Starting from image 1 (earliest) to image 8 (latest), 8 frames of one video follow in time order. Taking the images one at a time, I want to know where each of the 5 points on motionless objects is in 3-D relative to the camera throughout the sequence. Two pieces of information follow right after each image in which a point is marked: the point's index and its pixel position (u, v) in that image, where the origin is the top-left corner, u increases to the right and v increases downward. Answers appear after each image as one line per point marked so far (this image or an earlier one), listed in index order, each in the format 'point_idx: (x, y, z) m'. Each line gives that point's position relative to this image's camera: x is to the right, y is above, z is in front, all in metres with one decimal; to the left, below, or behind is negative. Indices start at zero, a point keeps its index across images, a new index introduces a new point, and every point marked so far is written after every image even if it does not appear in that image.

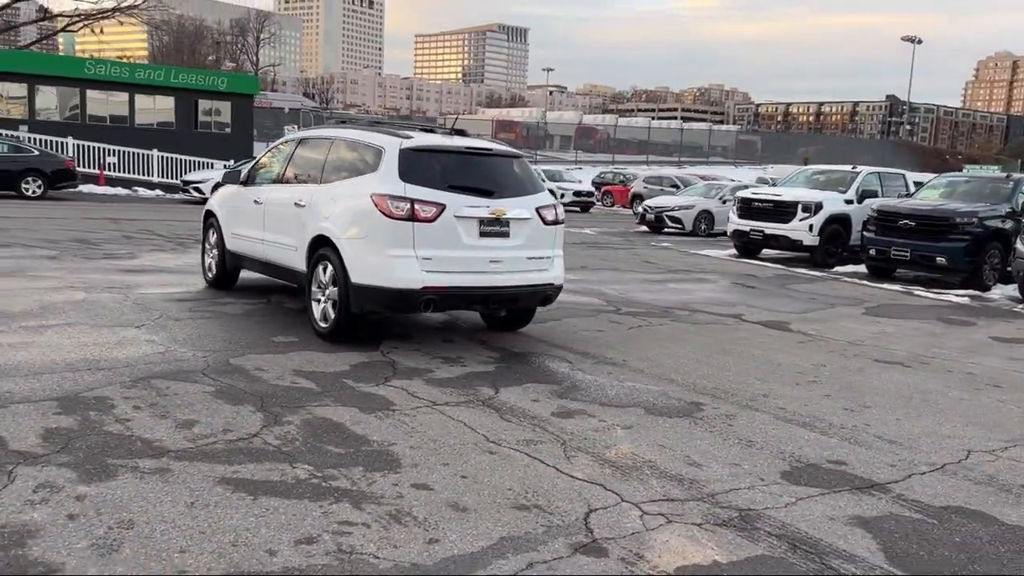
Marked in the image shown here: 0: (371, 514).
0: (-0.6, -0.9, +3.6) m
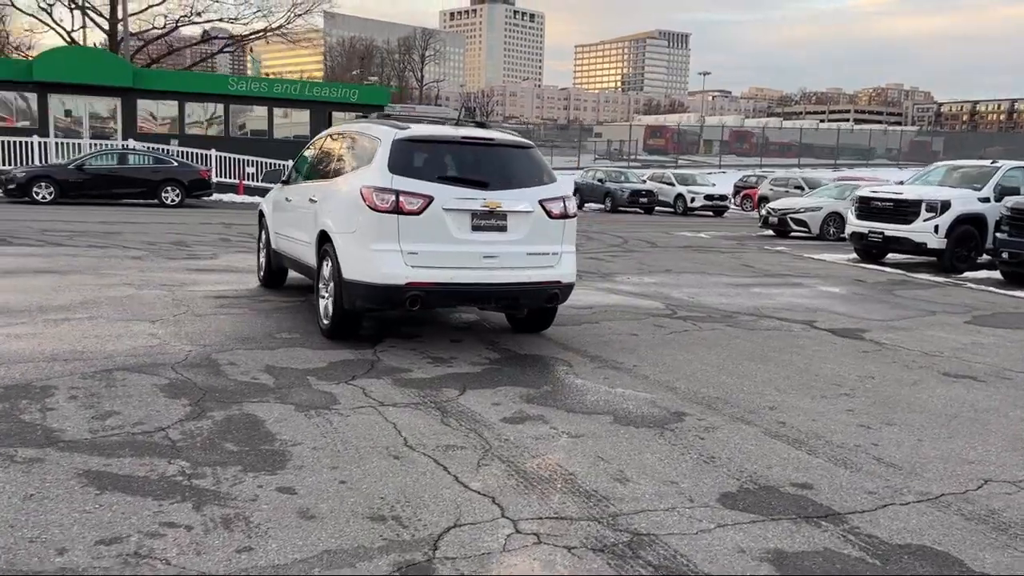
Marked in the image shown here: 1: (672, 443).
0: (-1.2, -0.9, +3.4) m
1: (+0.9, -0.8, +4.7) m
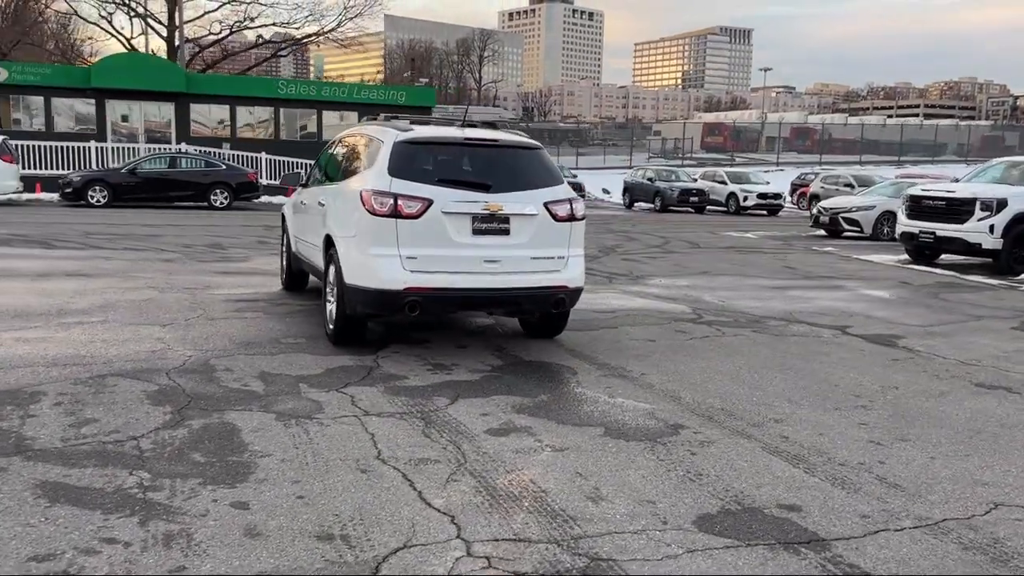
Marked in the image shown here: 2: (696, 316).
0: (-1.4, -0.9, +3.3) m
1: (+0.8, -0.9, +4.5) m
2: (+1.9, -0.3, +9.2) m
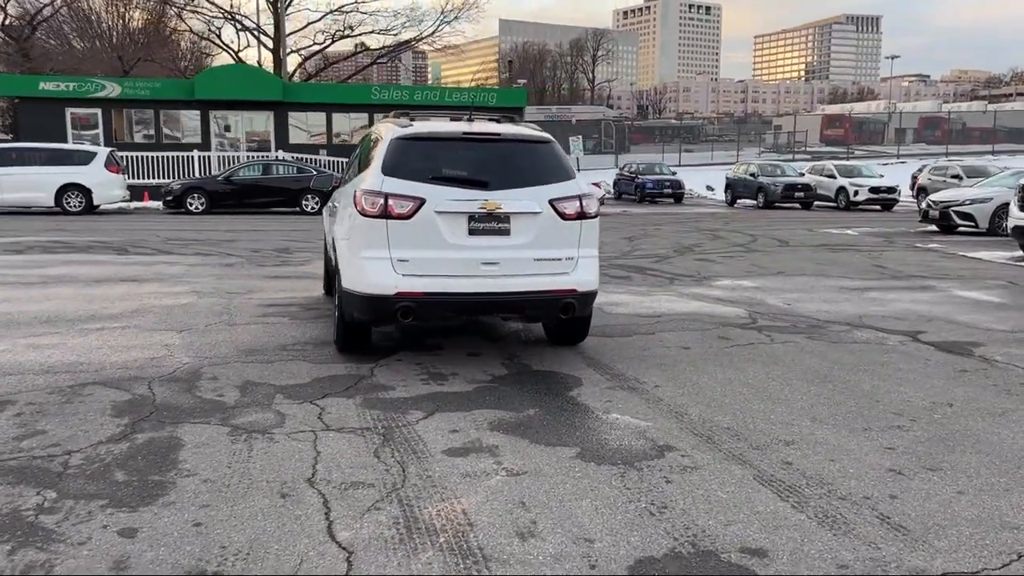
0: (-1.7, -1.0, +3.0) m
1: (+0.5, -0.9, +3.9) m
2: (+2.3, -0.3, +8.5) m
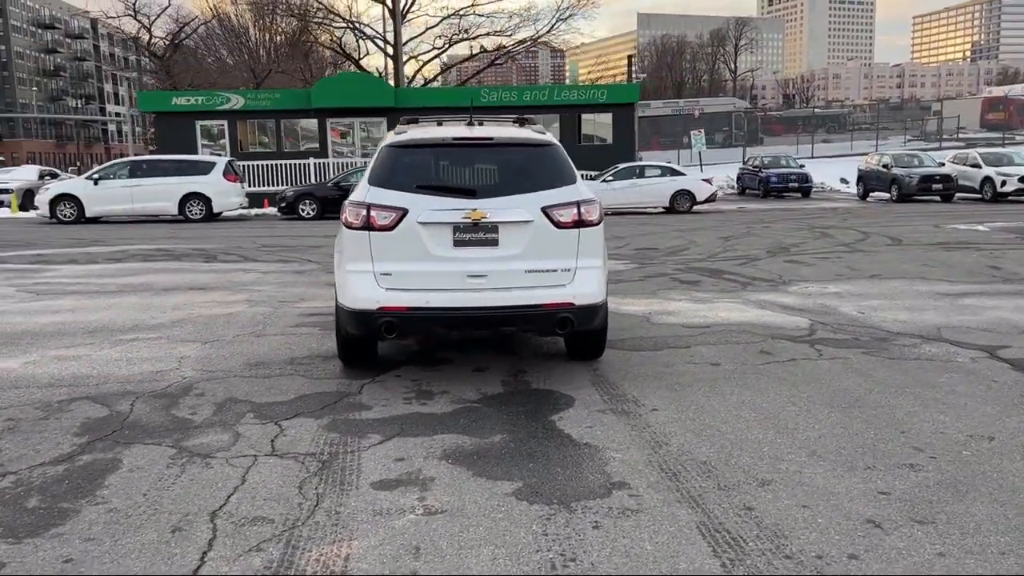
0: (-2.2, -1.1, +3.0) m
1: (+0.2, -1.0, +3.5) m
2: (+2.6, -0.4, +7.7) m
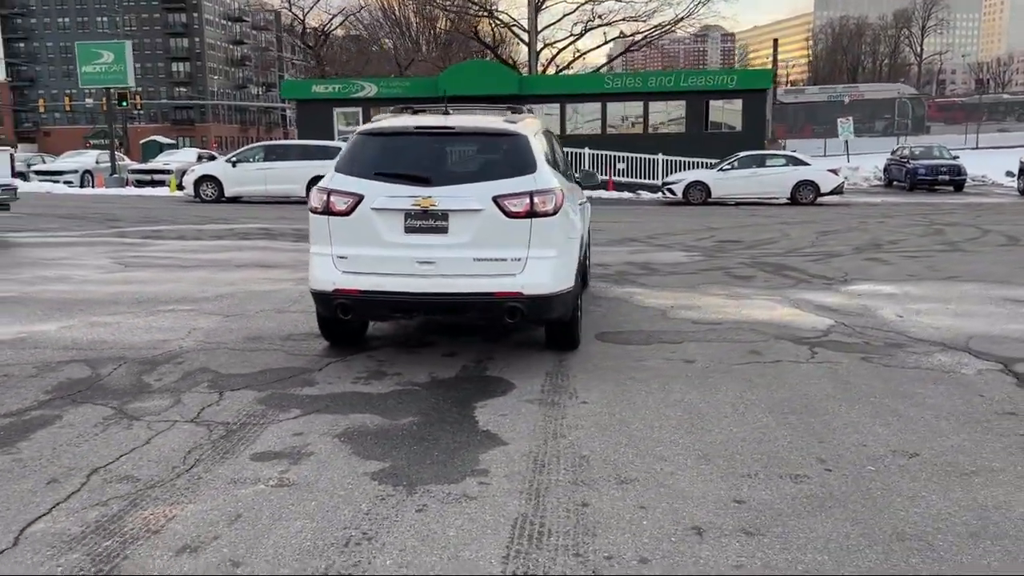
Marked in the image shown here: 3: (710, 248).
0: (-3.0, -0.9, +3.6) m
1: (-0.6, -0.9, +3.7) m
2: (+2.6, -0.4, +7.3) m
3: (+3.0, +0.6, +13.3) m
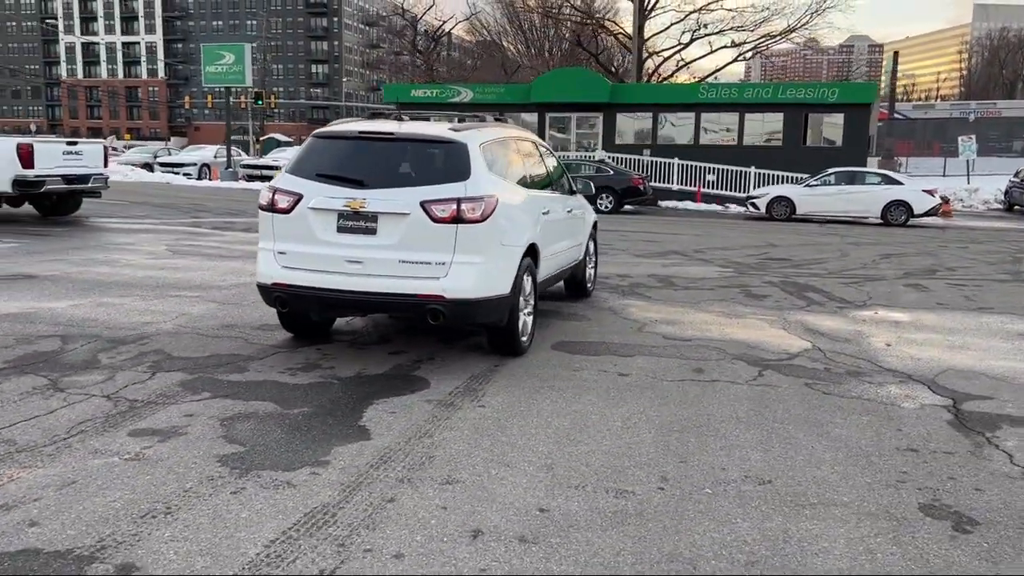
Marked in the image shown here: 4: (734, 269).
0: (-3.8, -0.8, +4.2) m
1: (-1.4, -0.9, +3.9) m
2: (+2.3, -0.5, +7.1) m
3: (+3.5, +0.3, +12.9) m
4: (+3.1, +0.3, +12.3) m
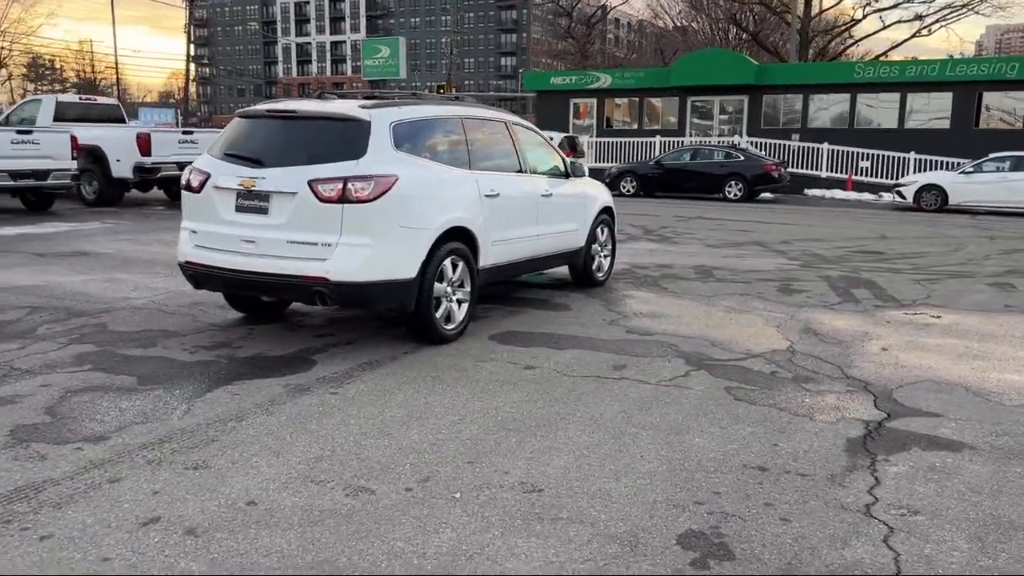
0: (-4.9, -0.6, +4.8) m
1: (-2.6, -0.8, +4.0) m
2: (+1.7, -0.5, +6.4) m
3: (+4.3, +0.4, +11.7) m
4: (+3.7, +0.3, +11.2) m
